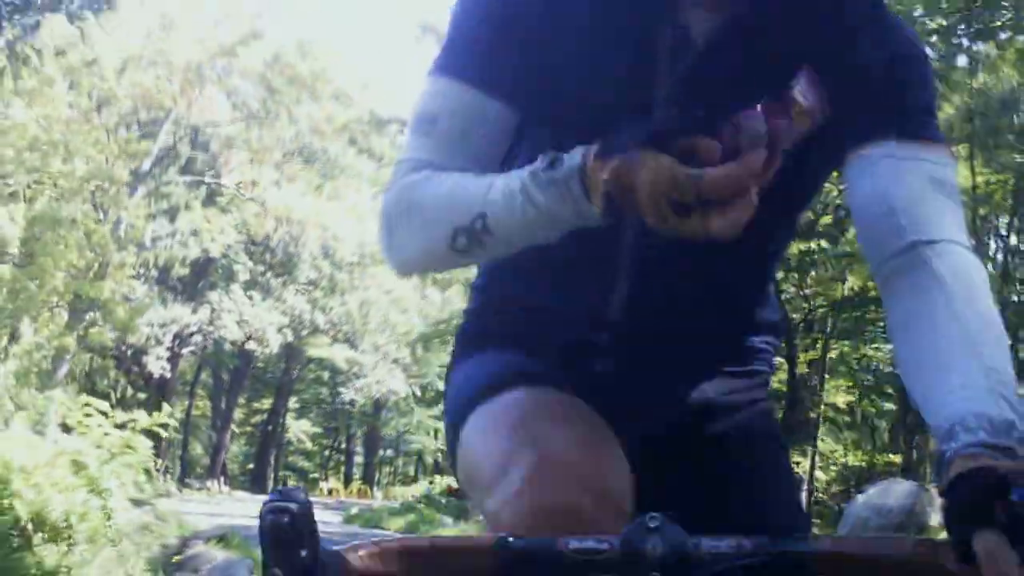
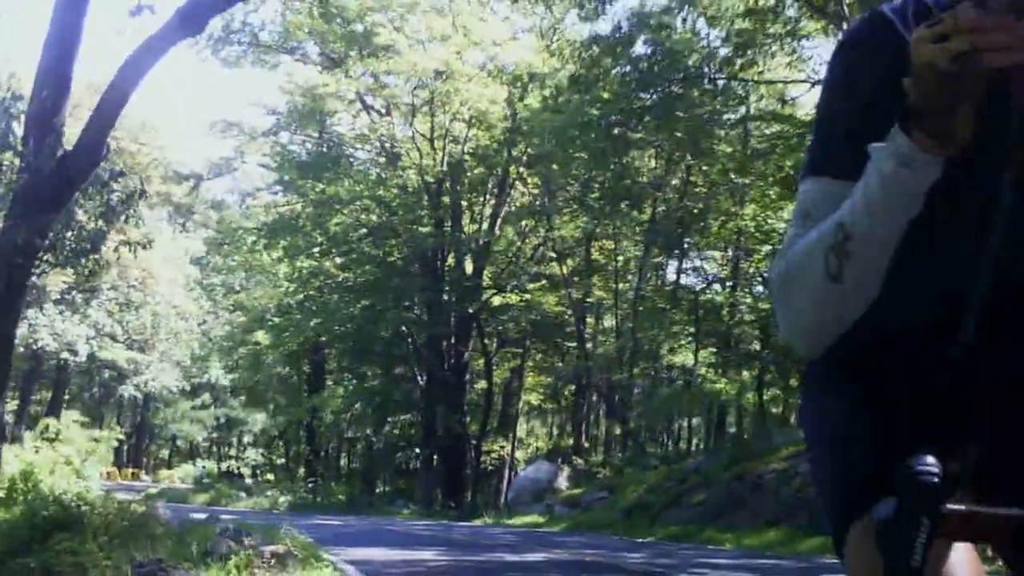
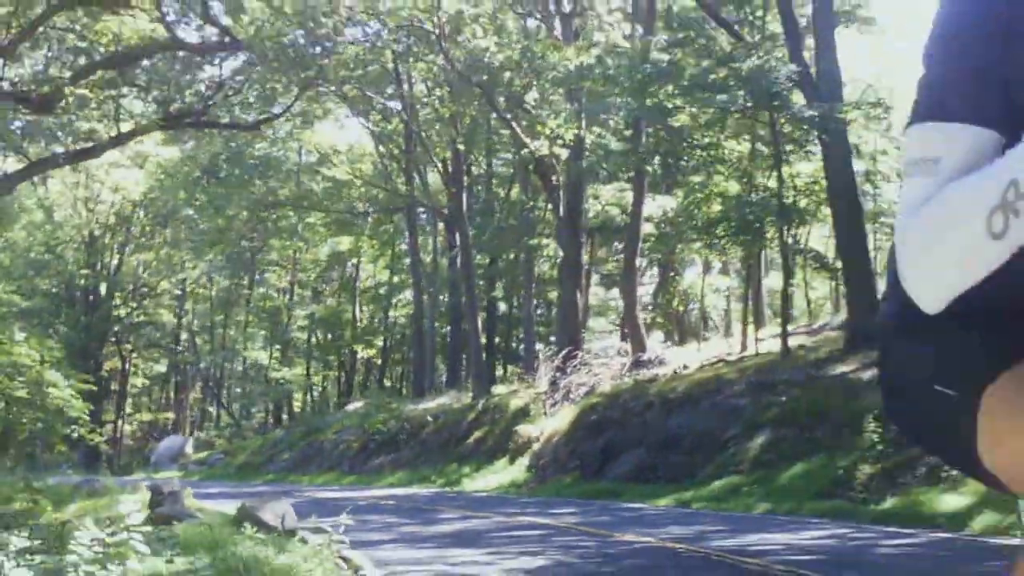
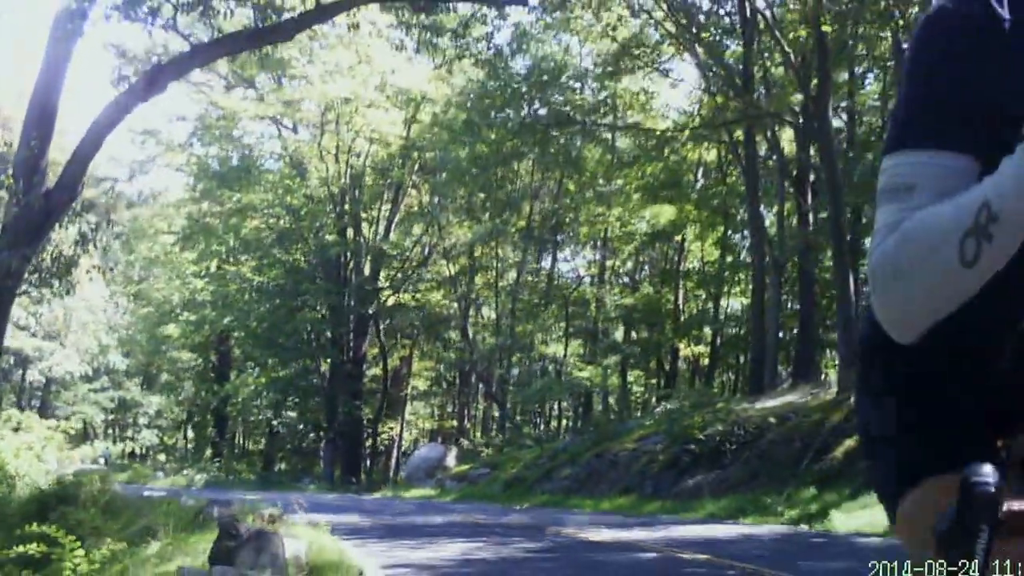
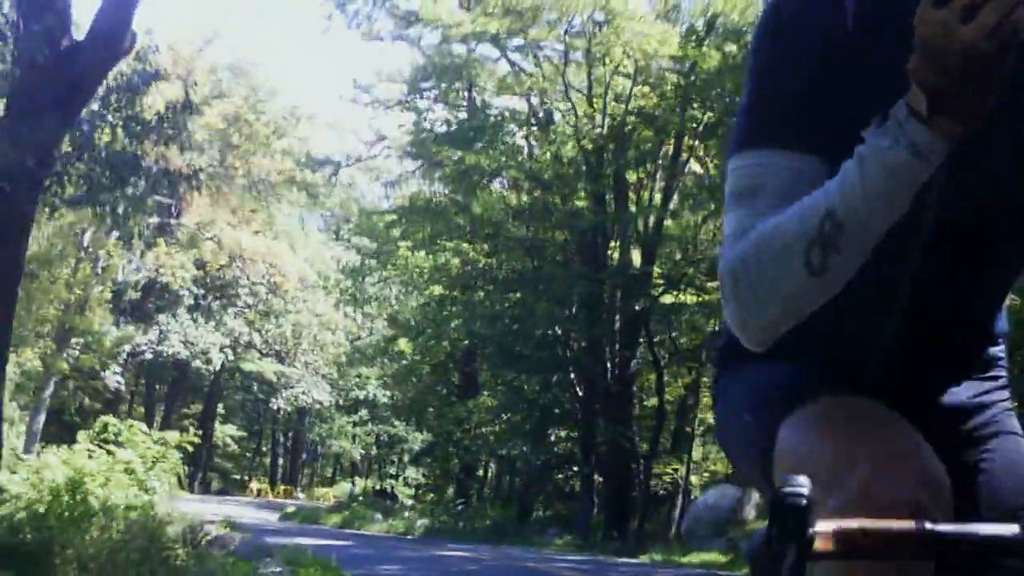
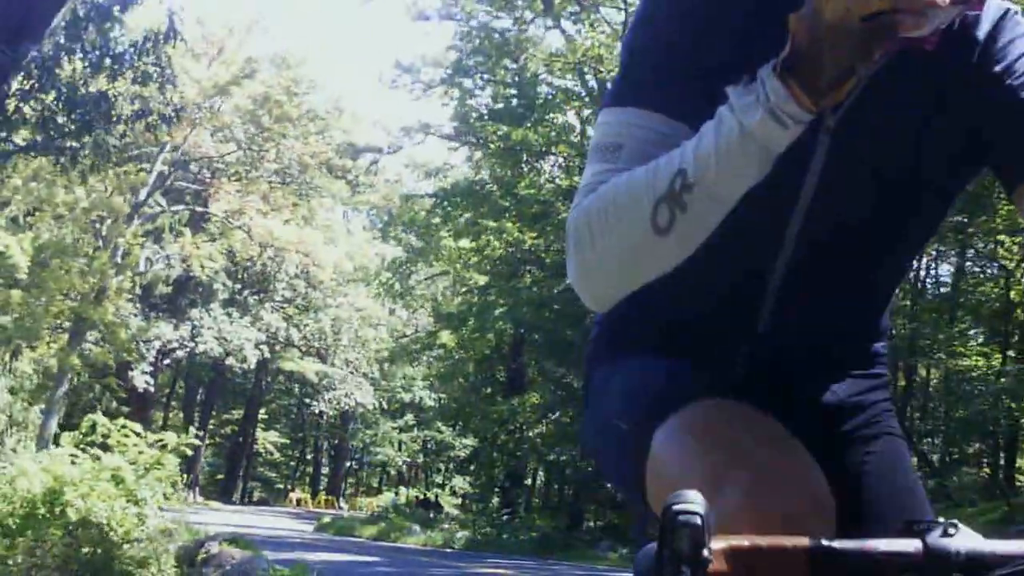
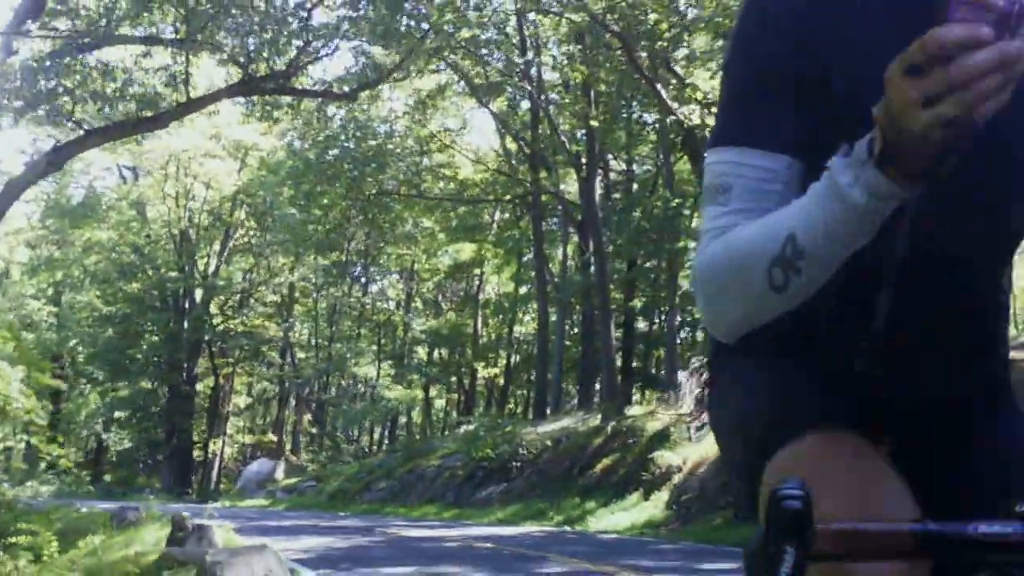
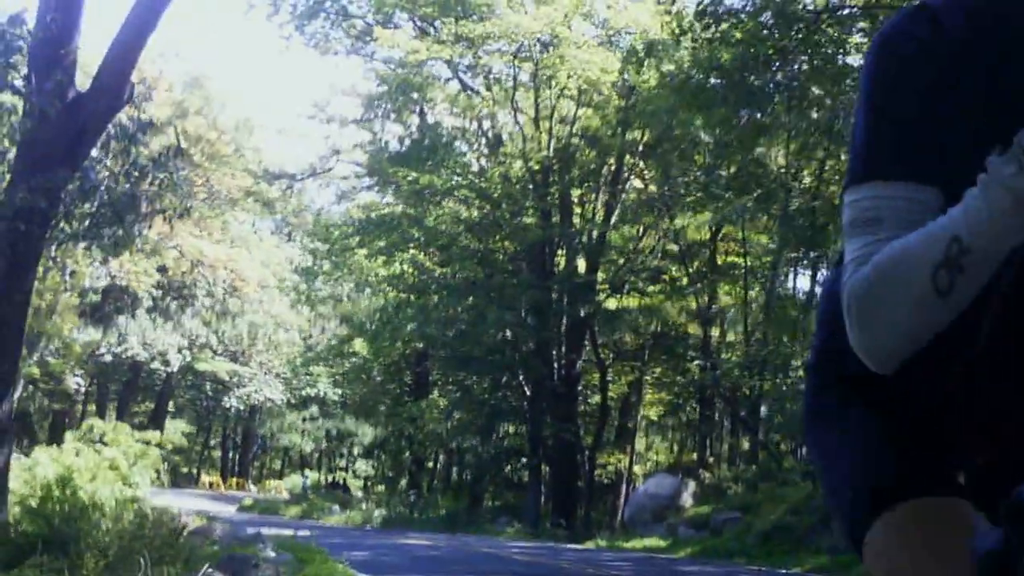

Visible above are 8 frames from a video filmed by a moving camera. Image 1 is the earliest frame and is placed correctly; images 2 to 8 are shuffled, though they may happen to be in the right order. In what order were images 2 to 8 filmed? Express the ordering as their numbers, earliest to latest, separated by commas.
6, 5, 8, 2, 4, 7, 3
